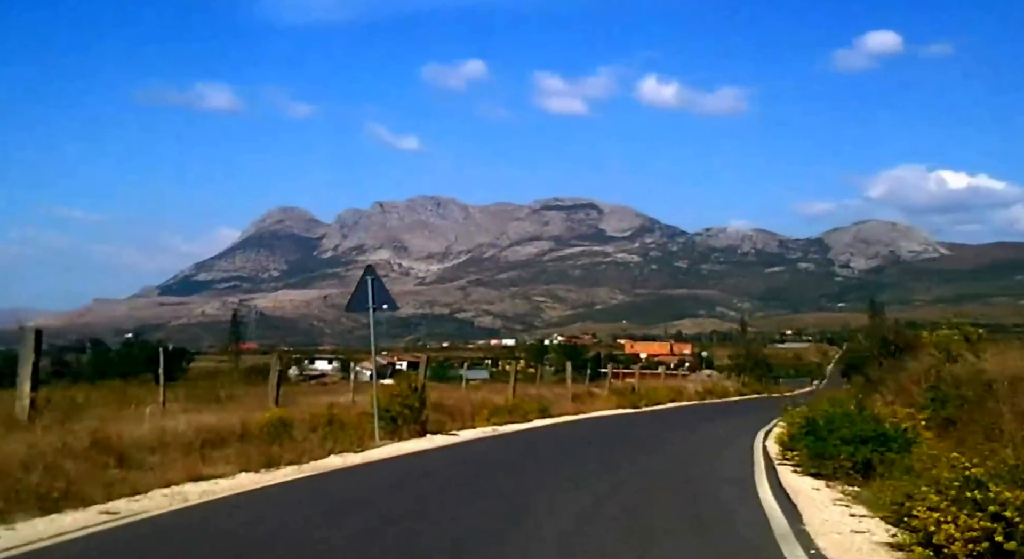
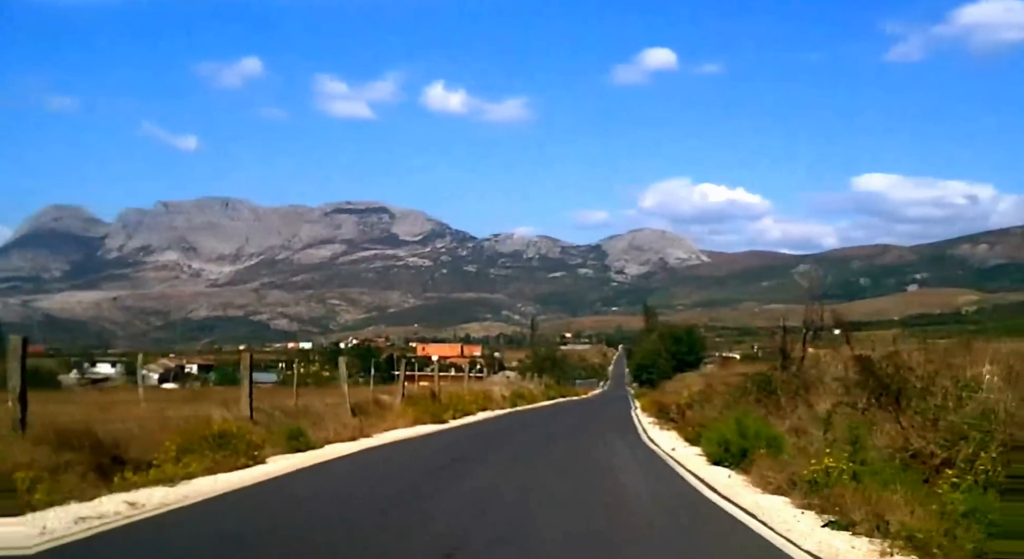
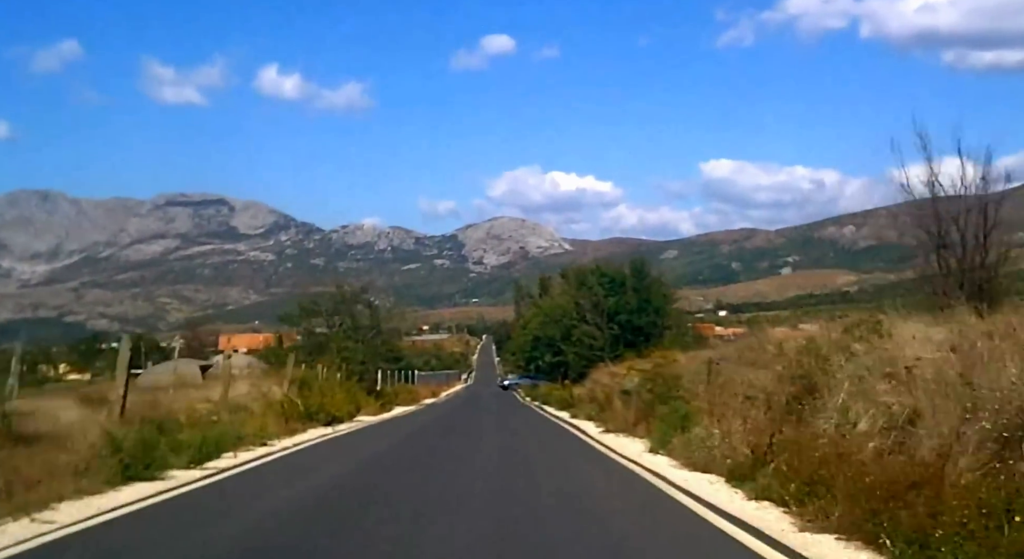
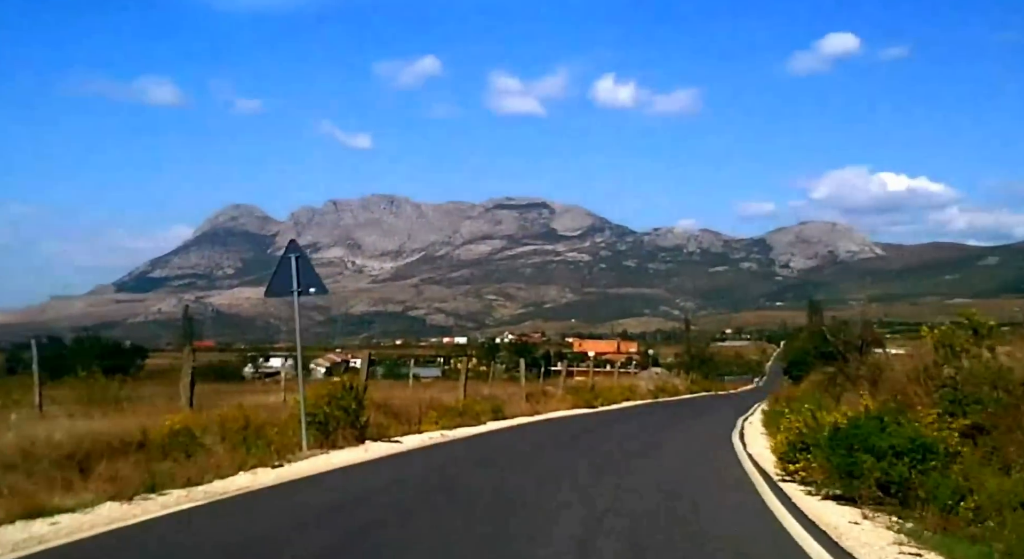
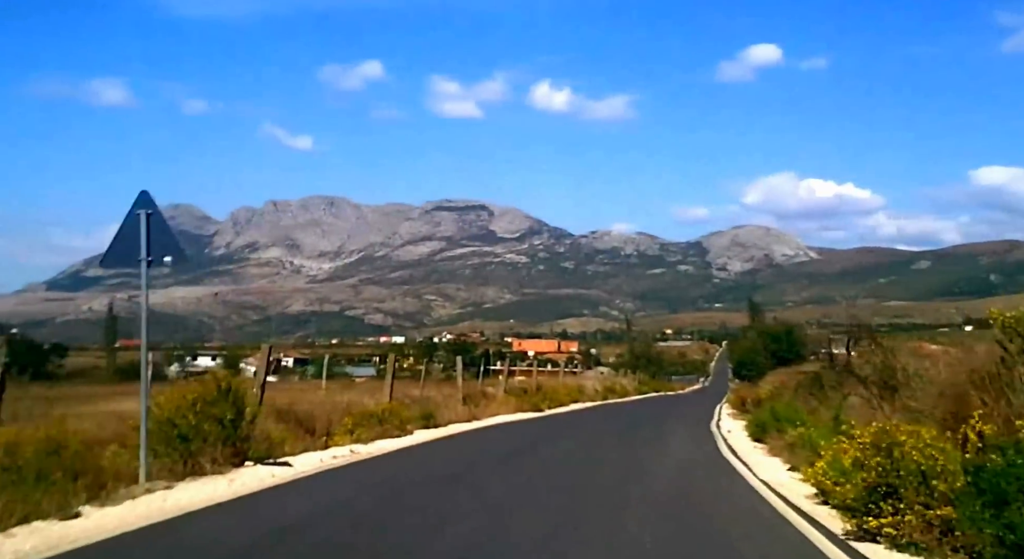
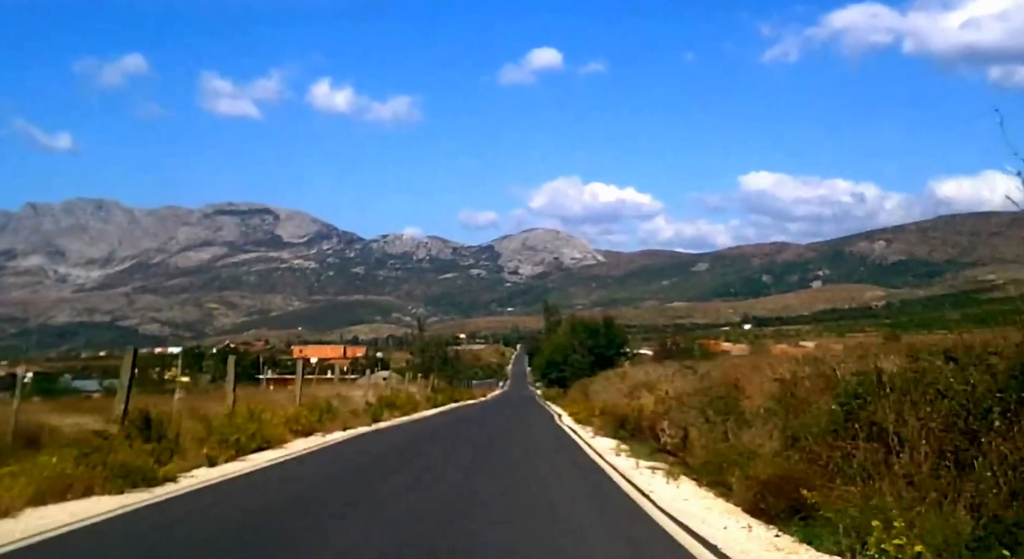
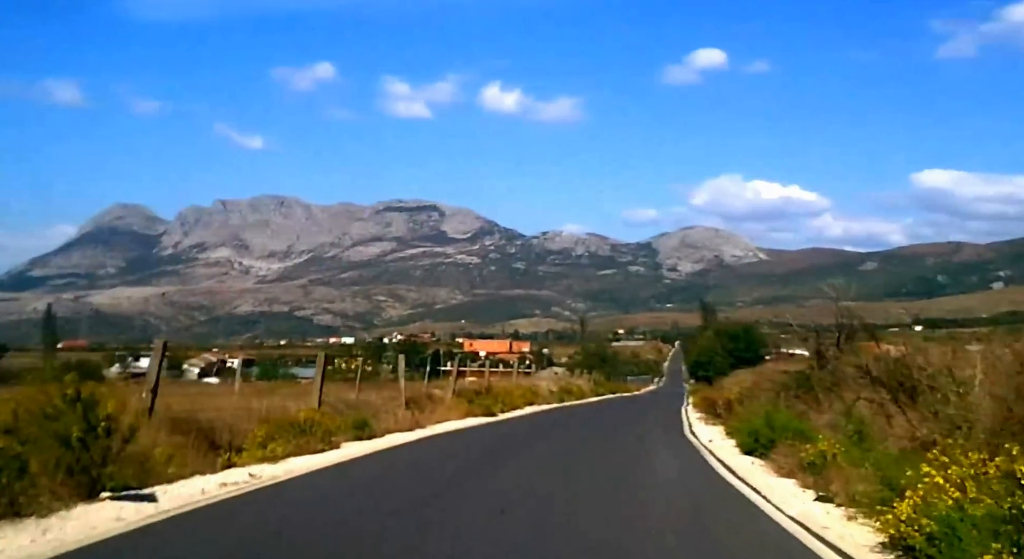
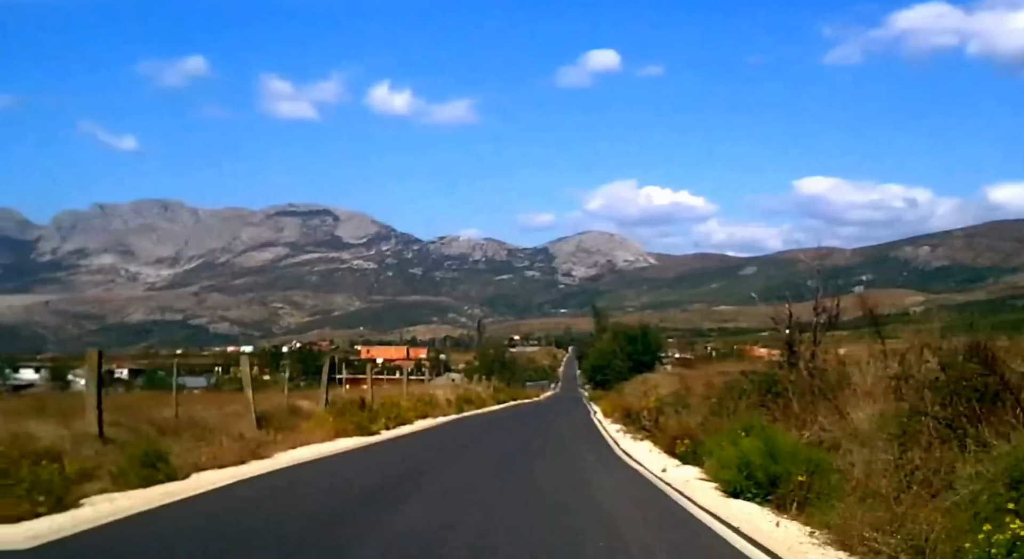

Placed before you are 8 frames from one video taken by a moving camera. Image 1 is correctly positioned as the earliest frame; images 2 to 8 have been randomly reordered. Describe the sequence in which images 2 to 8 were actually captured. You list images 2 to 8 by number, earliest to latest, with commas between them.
4, 5, 7, 2, 8, 6, 3
